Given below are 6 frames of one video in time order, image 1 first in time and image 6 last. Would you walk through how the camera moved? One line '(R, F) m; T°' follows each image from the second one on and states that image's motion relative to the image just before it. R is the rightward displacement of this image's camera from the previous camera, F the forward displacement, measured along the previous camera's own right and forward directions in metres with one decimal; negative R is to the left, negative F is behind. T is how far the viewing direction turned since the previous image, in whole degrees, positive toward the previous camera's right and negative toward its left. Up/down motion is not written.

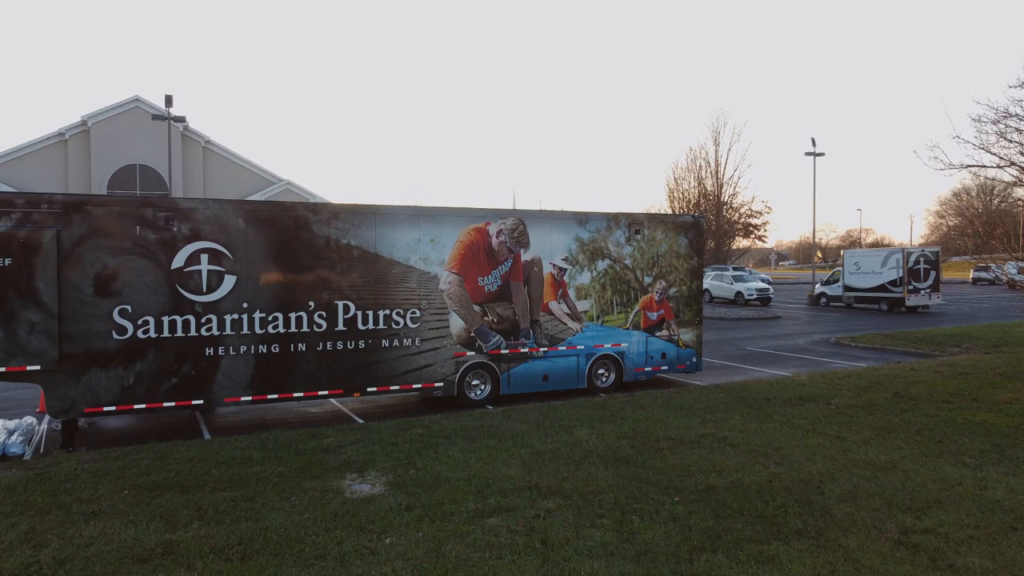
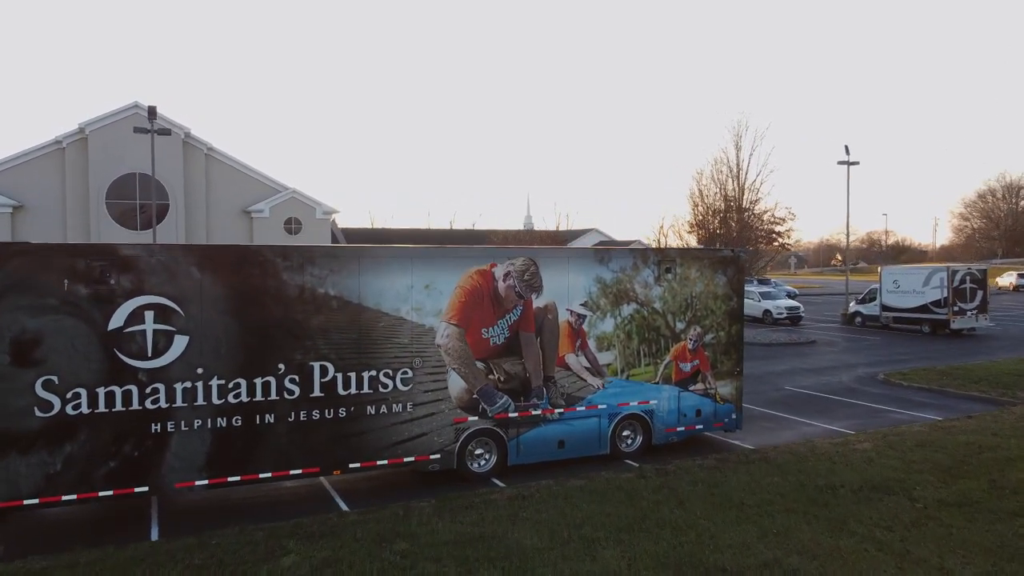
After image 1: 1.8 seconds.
(+0.1, +1.8) m; -1°
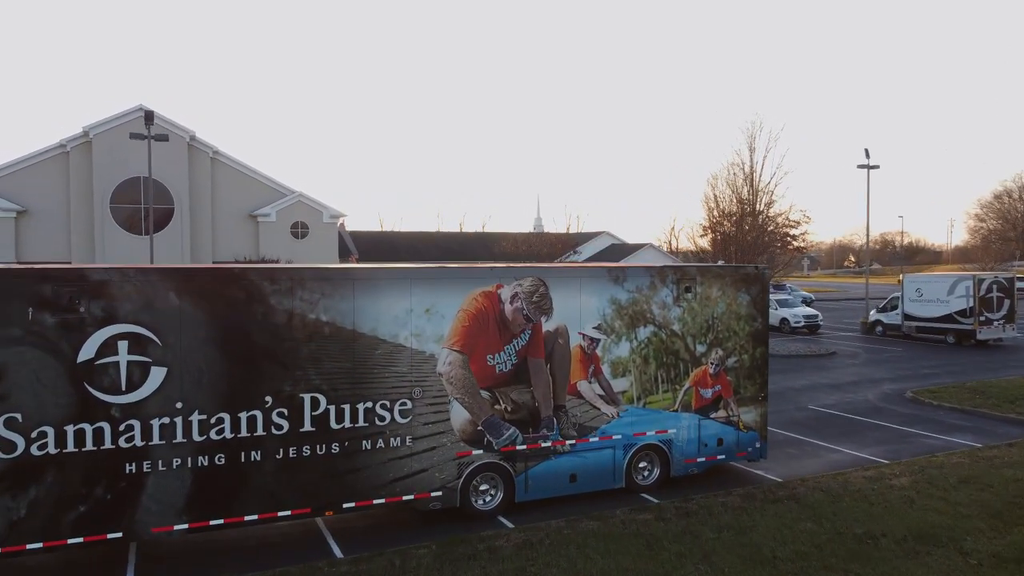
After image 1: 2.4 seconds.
(0.0, +0.7) m; -1°
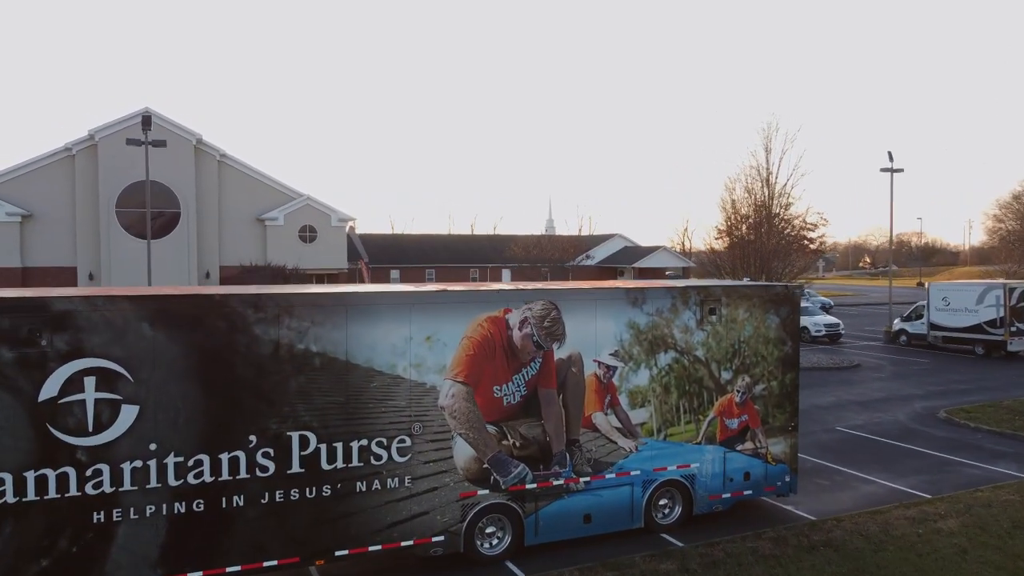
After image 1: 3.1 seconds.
(0.0, +0.8) m; -1°
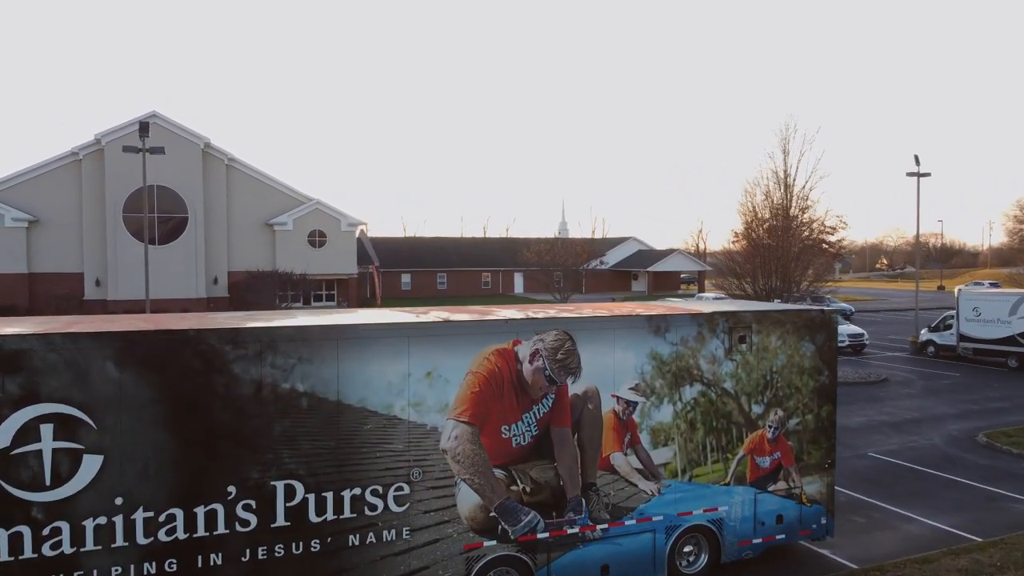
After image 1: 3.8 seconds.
(0.0, +0.8) m; -1°
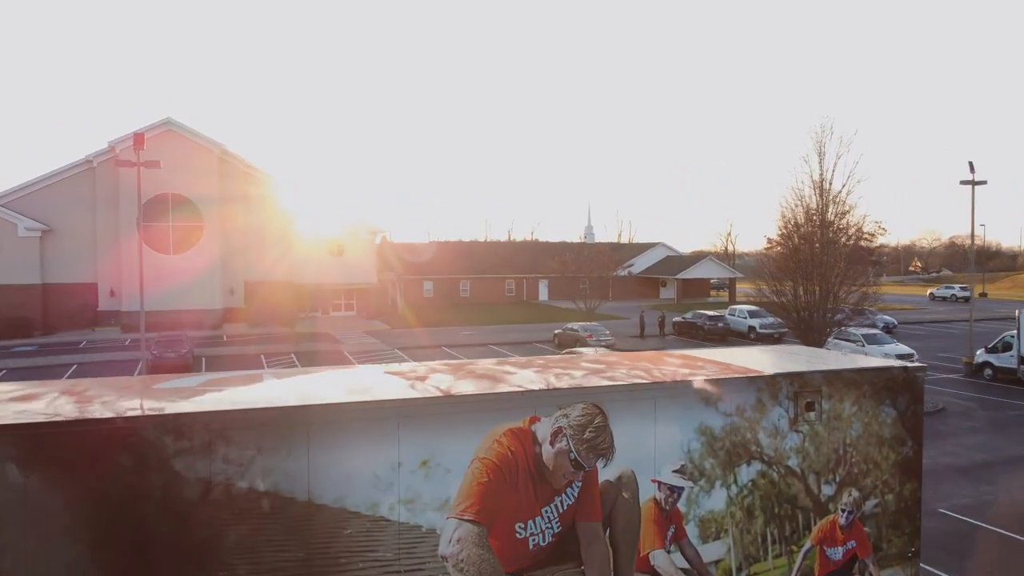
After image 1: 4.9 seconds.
(+0.1, +1.5) m; -2°
